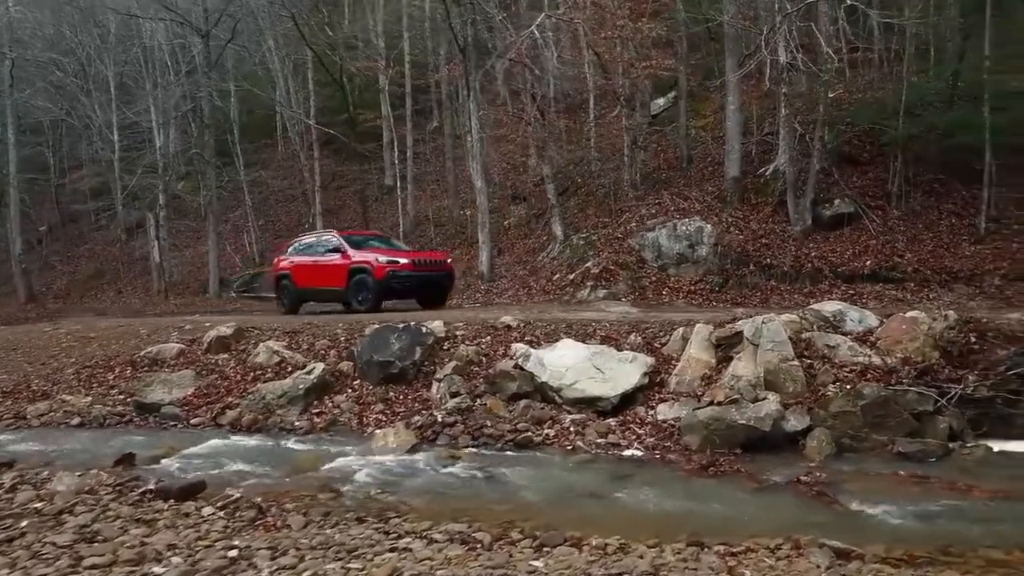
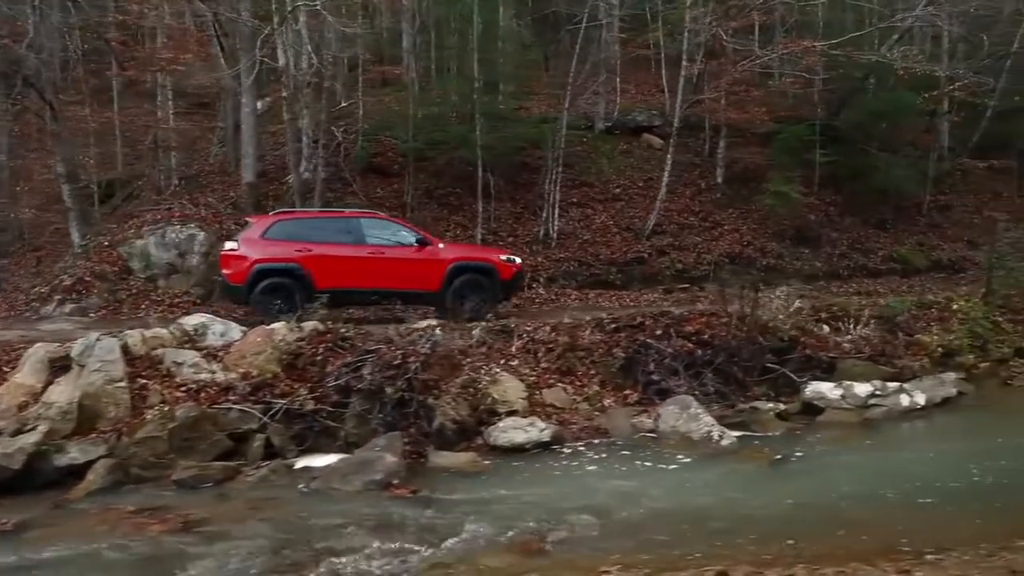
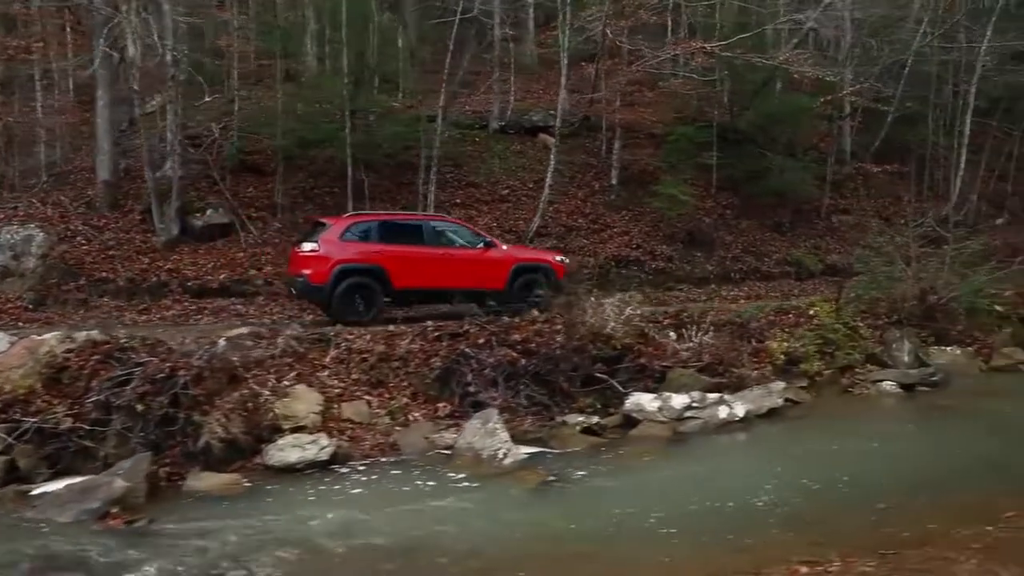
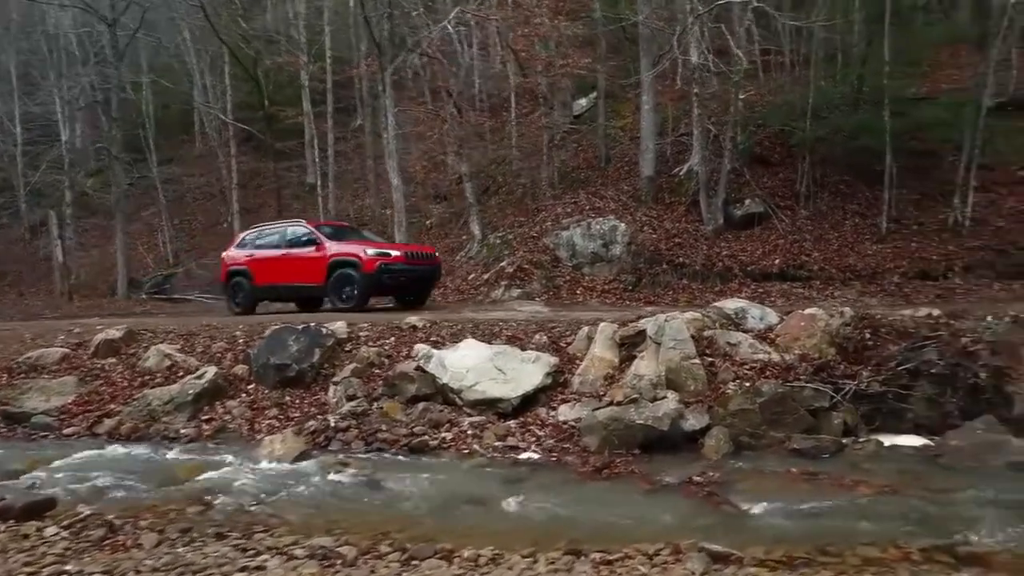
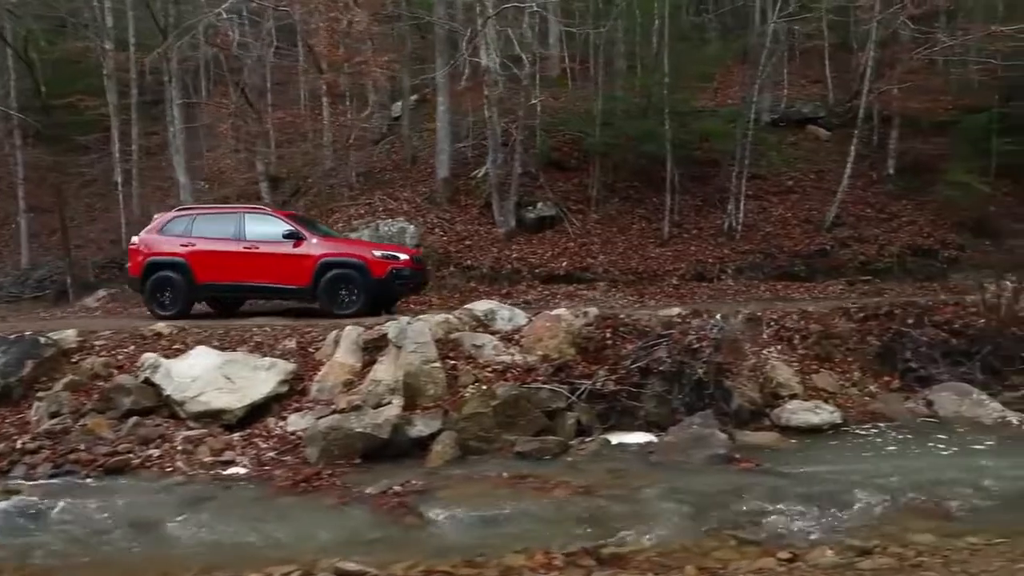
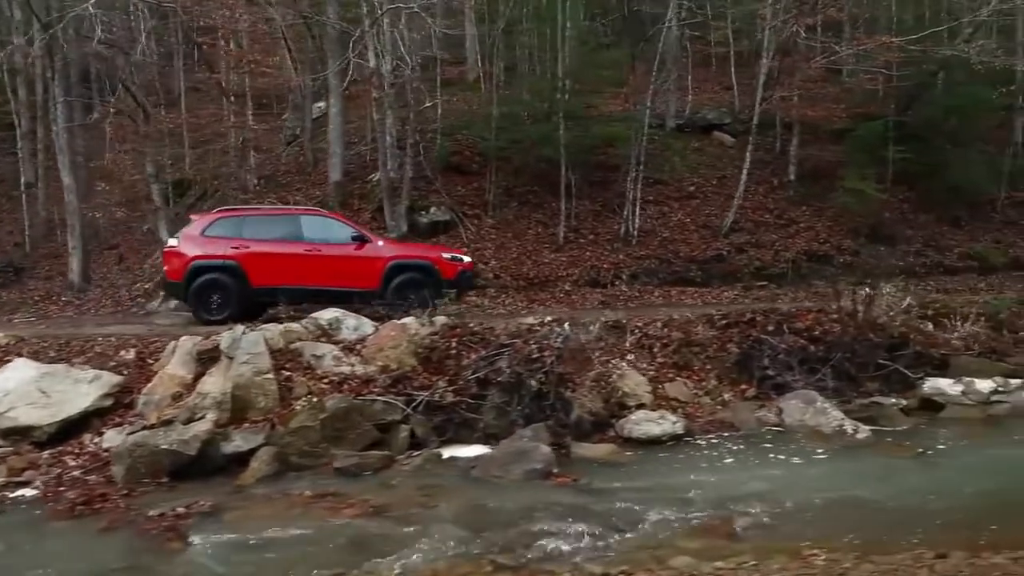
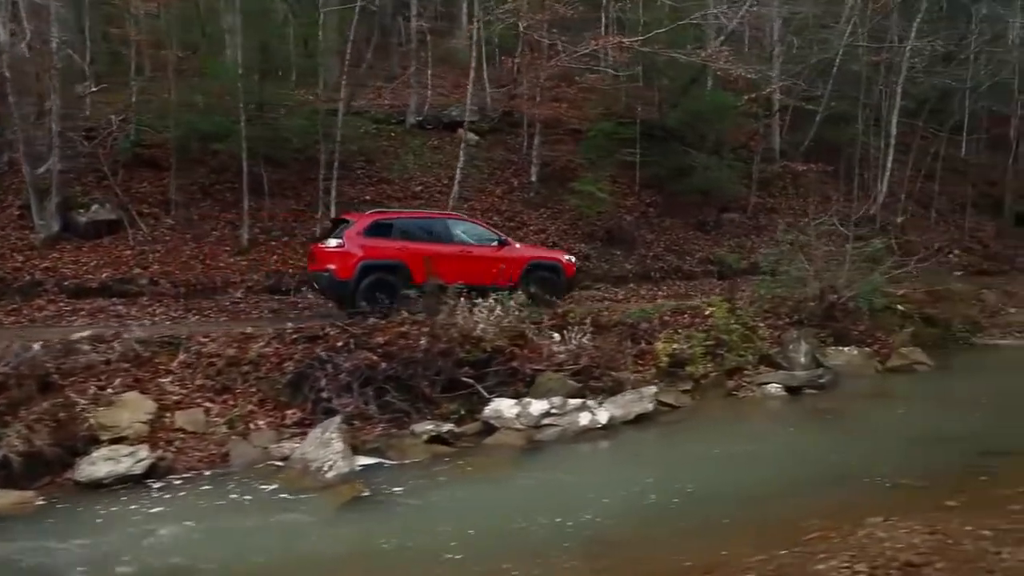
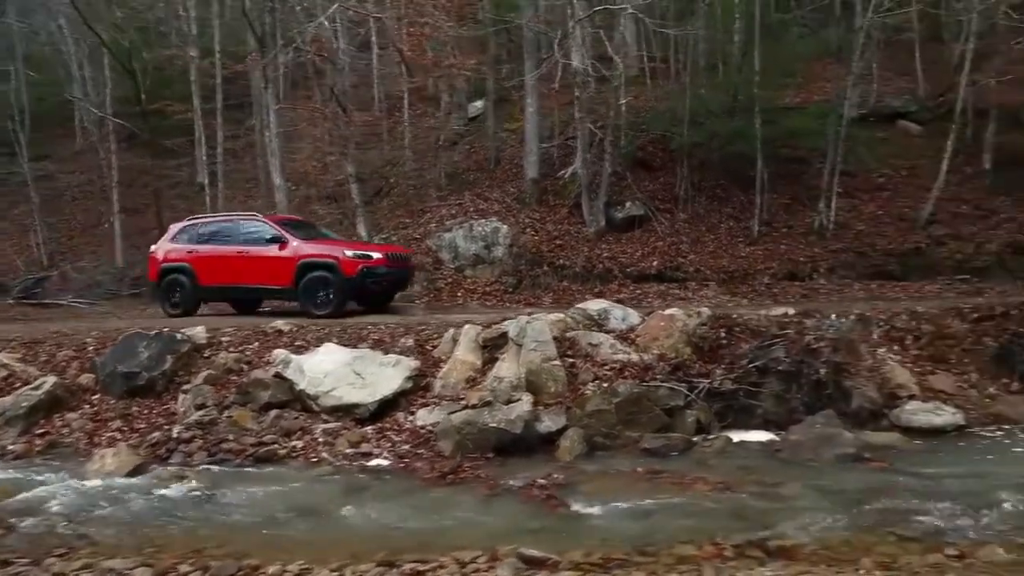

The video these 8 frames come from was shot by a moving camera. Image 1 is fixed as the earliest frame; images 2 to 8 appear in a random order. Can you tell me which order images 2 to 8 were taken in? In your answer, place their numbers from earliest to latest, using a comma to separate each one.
4, 8, 5, 6, 2, 3, 7
